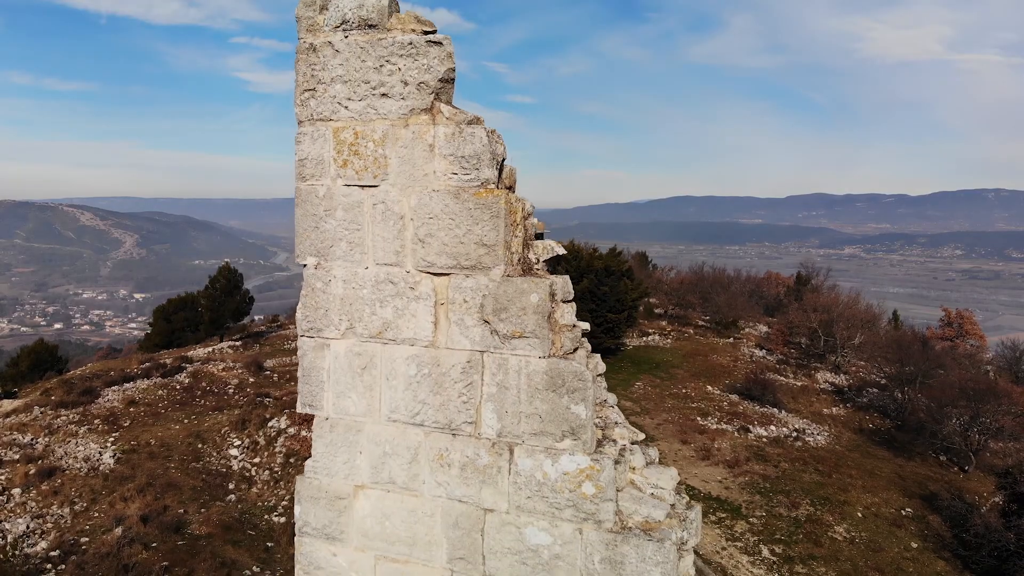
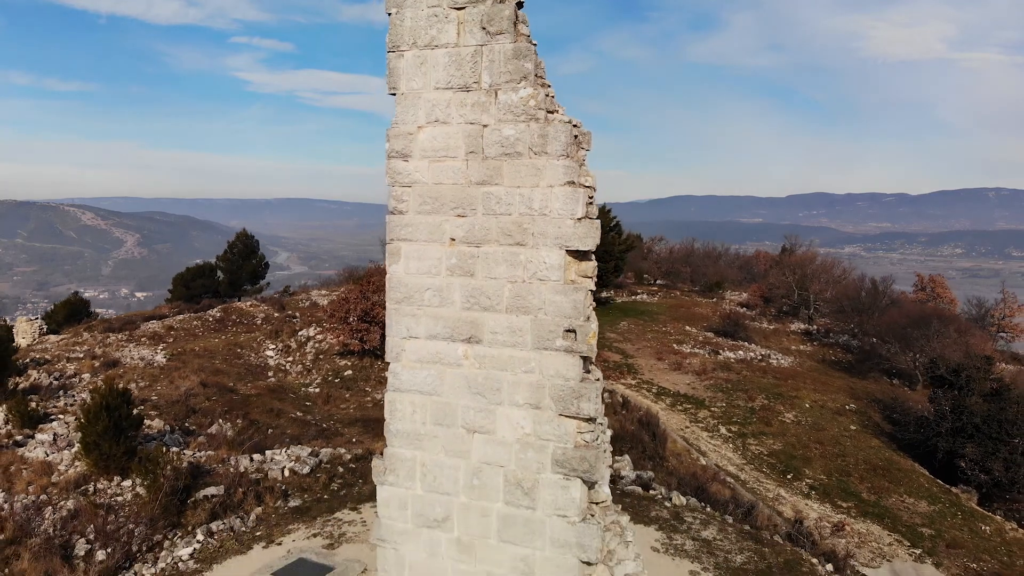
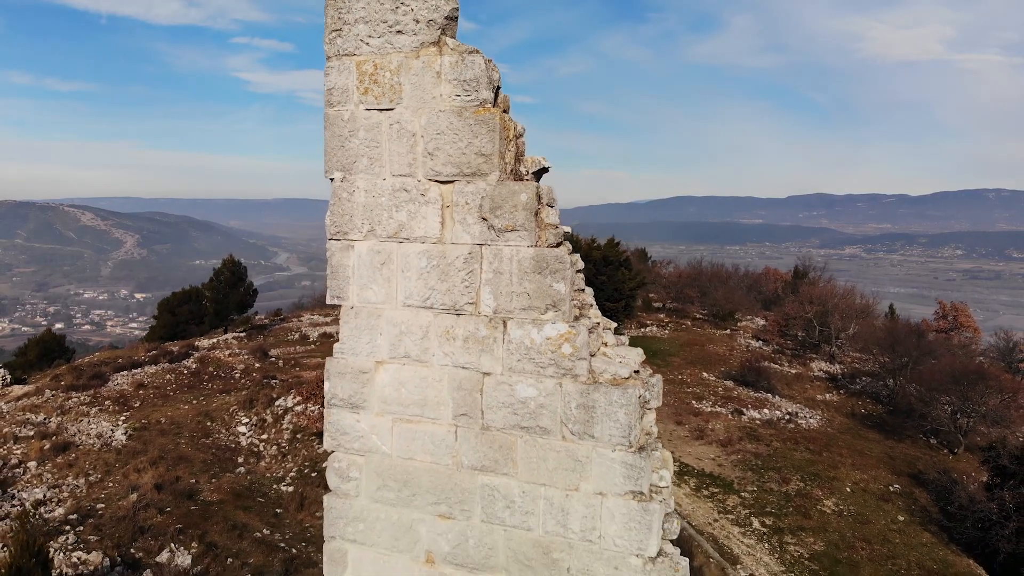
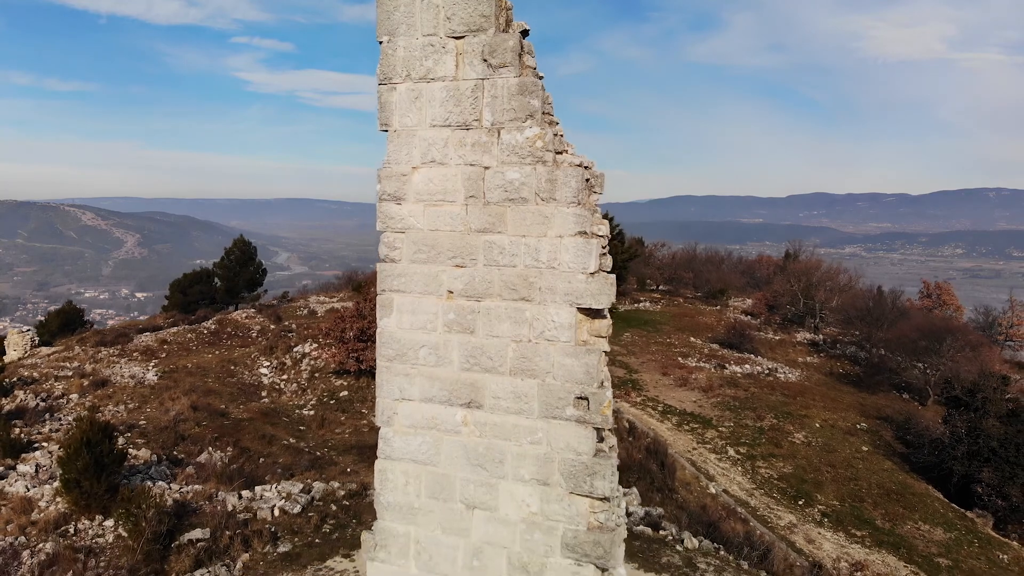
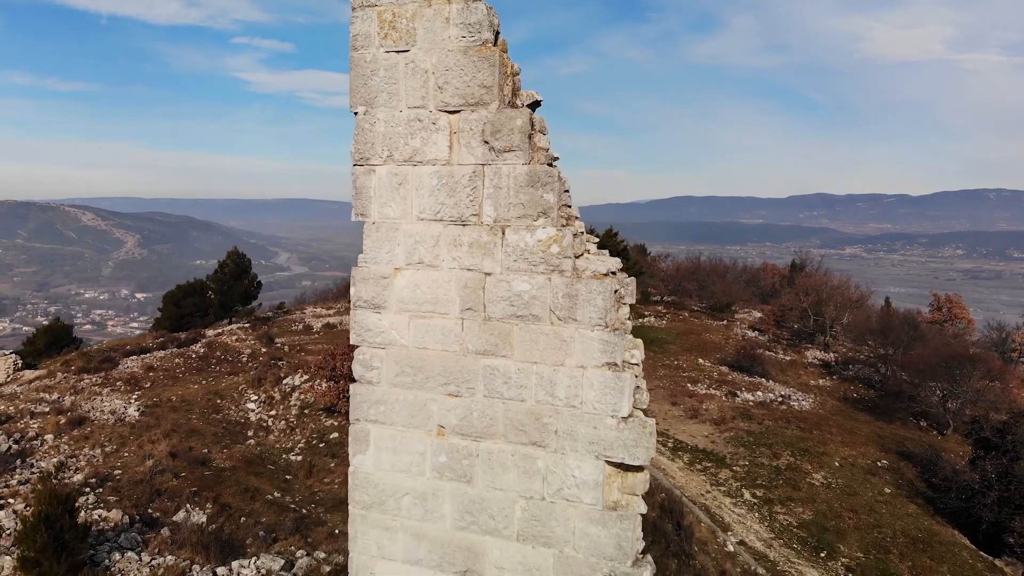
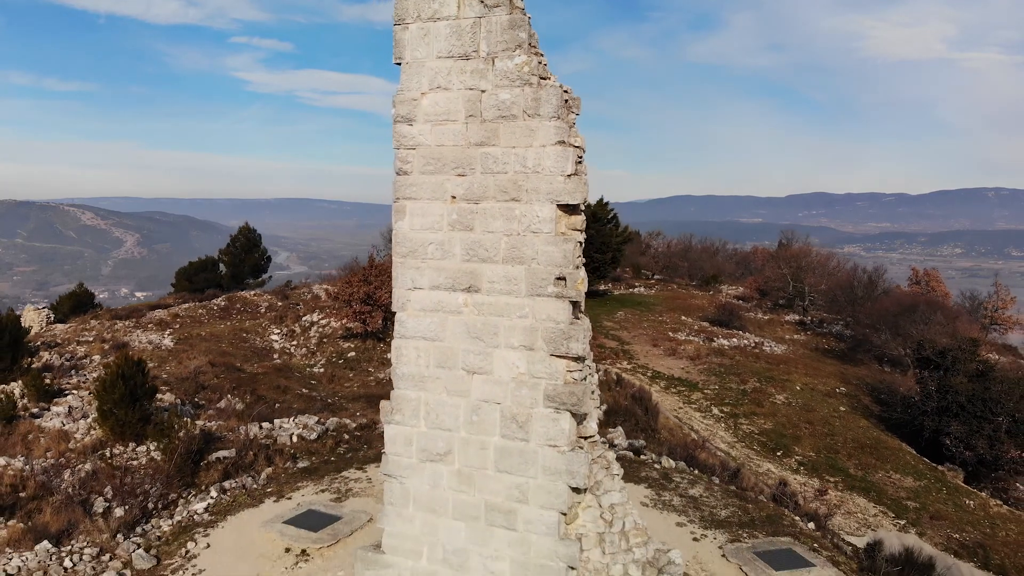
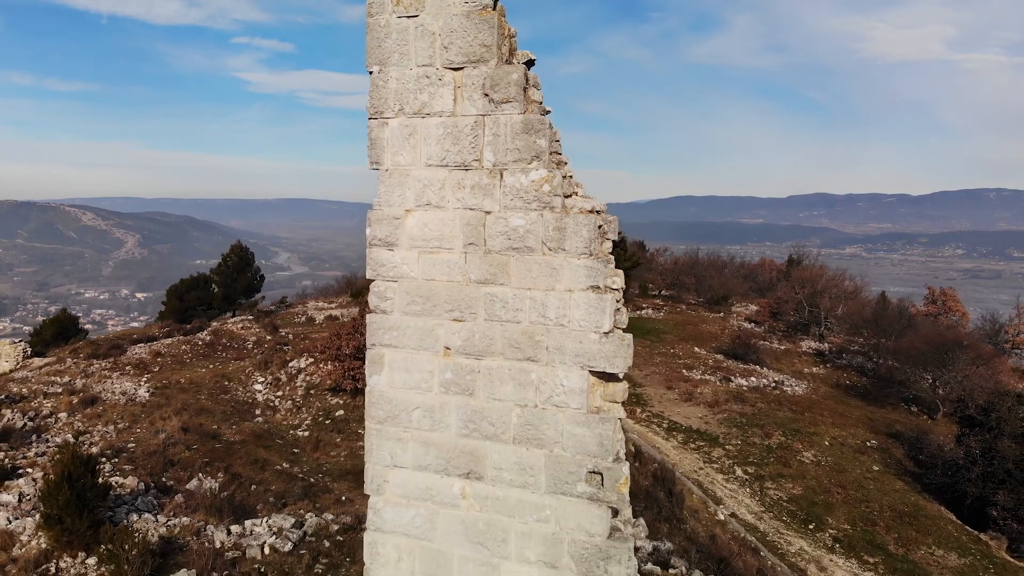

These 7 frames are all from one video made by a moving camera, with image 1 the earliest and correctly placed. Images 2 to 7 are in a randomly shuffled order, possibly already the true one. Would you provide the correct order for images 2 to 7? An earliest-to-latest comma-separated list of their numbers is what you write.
3, 5, 7, 4, 2, 6
